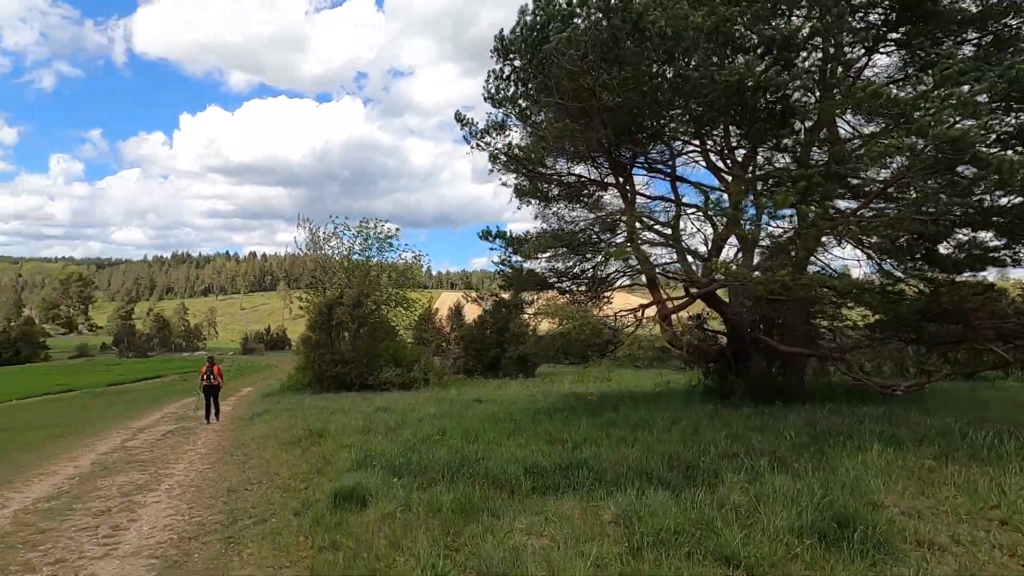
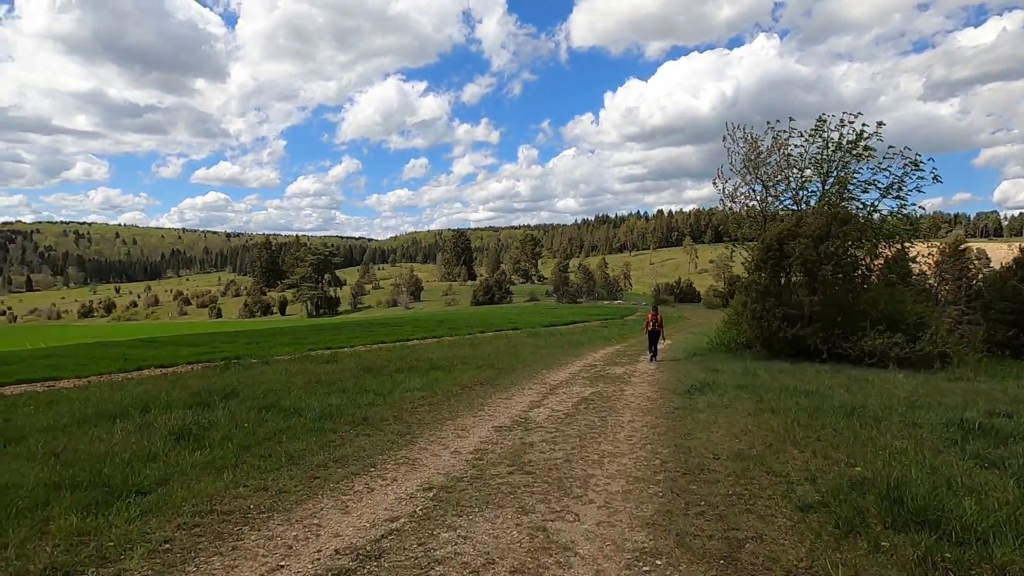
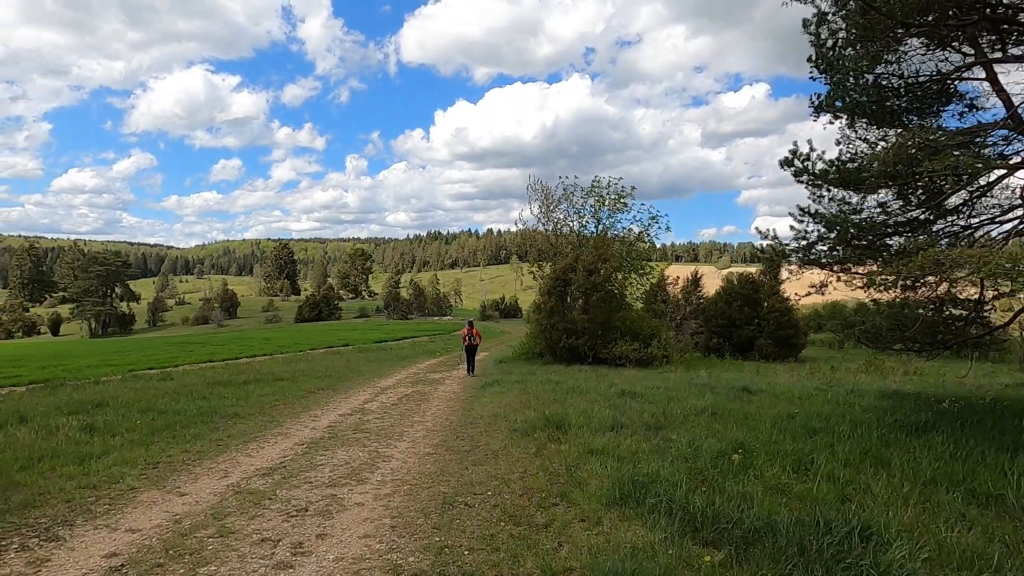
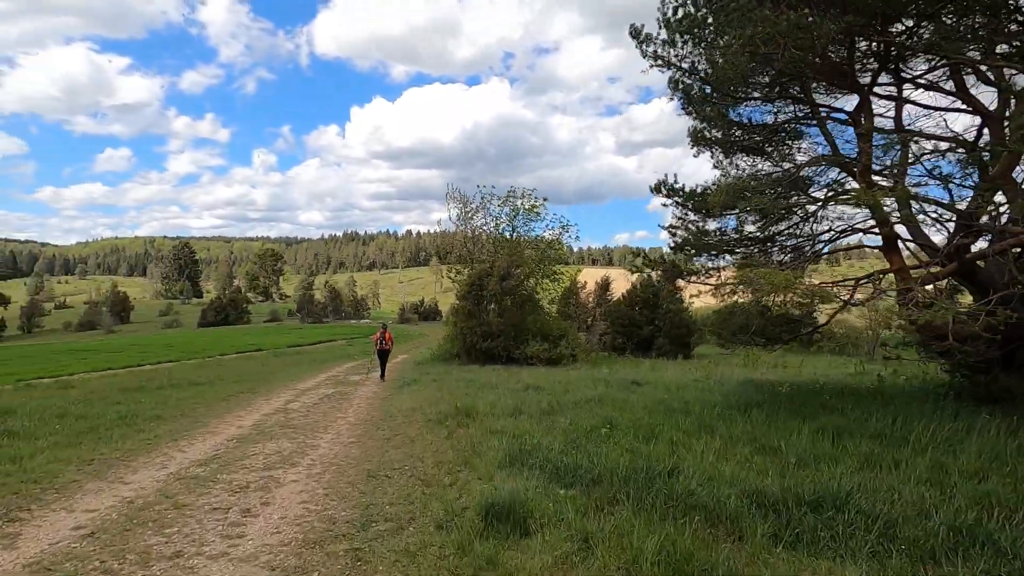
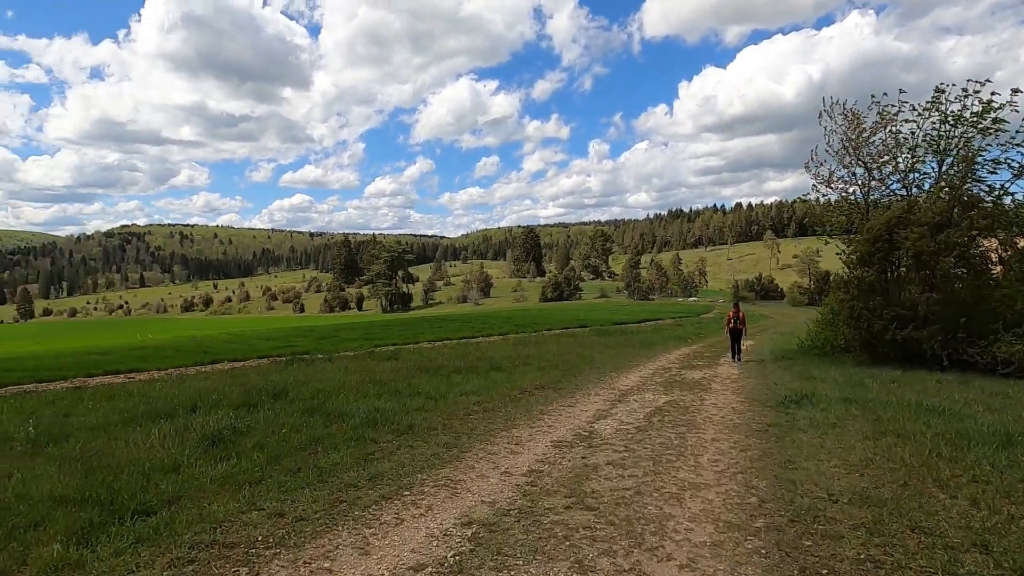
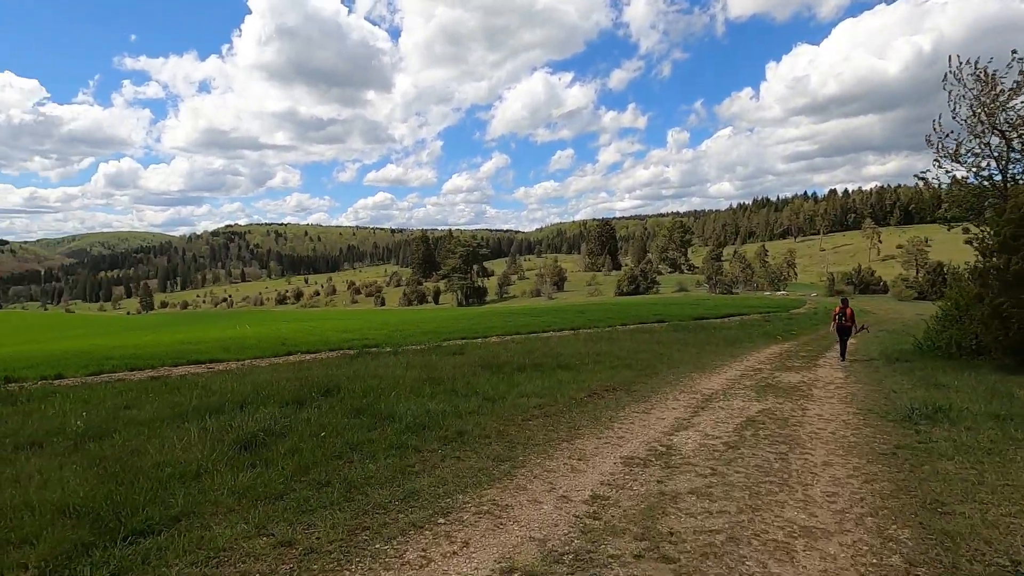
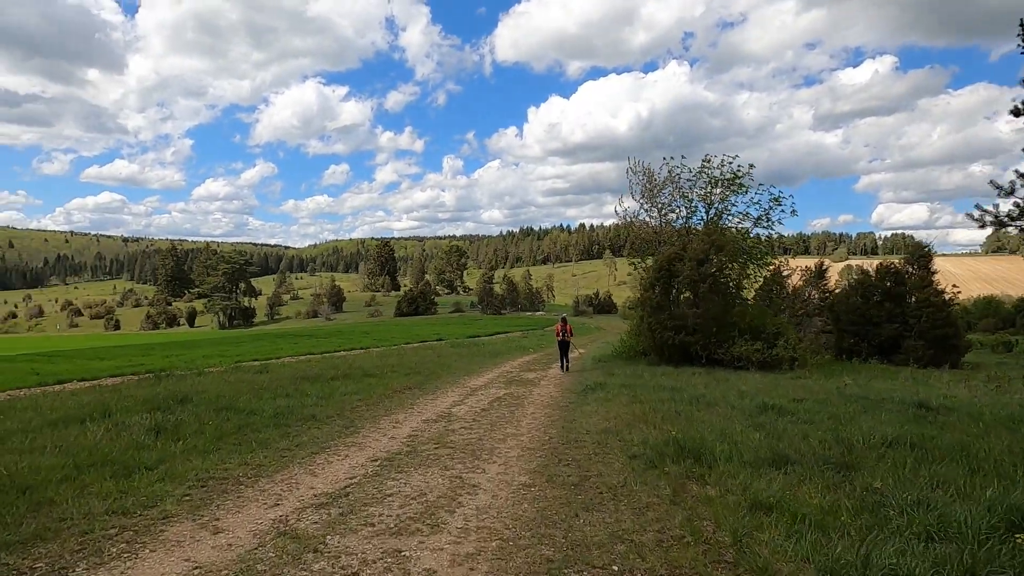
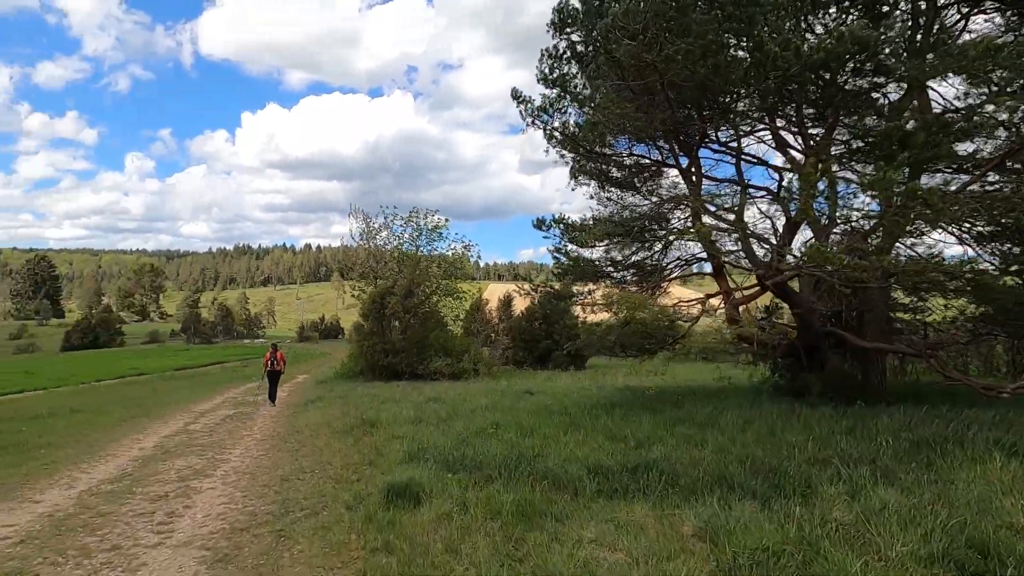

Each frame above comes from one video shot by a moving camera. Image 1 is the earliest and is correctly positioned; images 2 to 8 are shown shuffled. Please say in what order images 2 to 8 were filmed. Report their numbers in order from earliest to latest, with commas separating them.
8, 4, 3, 7, 2, 5, 6
